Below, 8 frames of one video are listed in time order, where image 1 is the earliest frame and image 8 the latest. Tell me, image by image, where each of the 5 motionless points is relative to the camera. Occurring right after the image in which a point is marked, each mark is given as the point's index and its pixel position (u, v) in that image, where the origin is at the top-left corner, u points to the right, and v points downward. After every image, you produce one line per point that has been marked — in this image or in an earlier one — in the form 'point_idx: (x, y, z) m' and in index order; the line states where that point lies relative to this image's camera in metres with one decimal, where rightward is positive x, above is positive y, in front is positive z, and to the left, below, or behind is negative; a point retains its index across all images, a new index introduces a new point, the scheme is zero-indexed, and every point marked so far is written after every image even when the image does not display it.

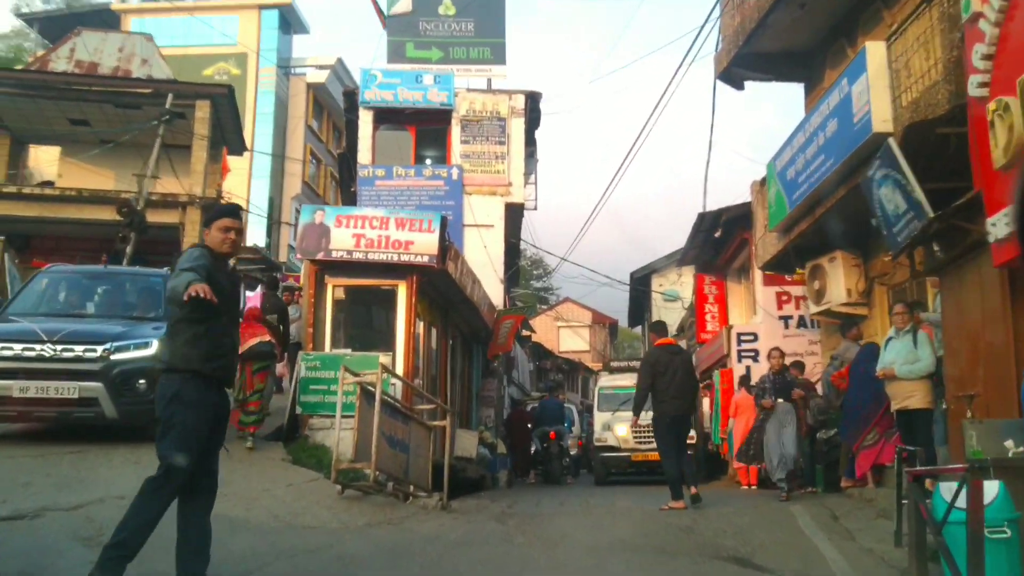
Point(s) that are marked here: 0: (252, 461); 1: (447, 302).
0: (-2.6, -1.7, +9.3) m
1: (-1.0, -0.2, +13.8) m
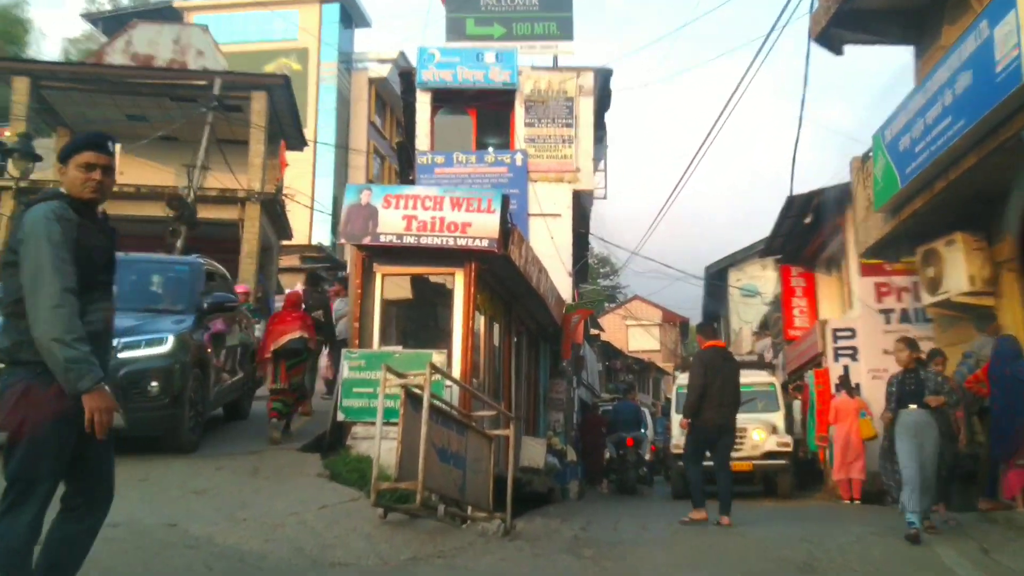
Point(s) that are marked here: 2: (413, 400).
0: (-2.0, -1.6, +8.0) m
1: (-0.1, -0.1, +12.4) m
2: (-0.8, -0.9, +7.3) m
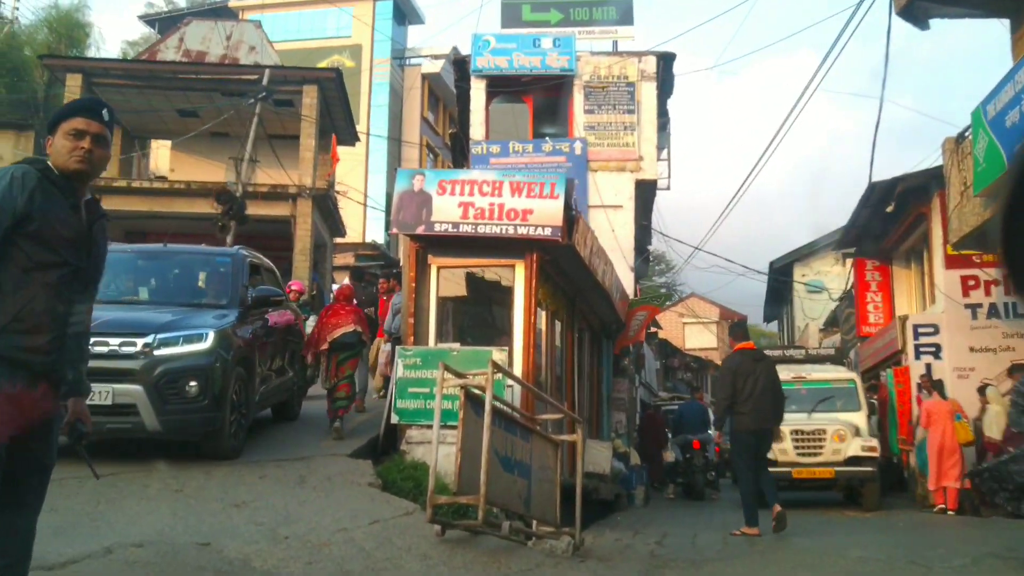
0: (-1.5, -1.6, +7.3) m
1: (+0.7, 0.0, +11.5) m
2: (-0.3, -0.8, +6.5) m
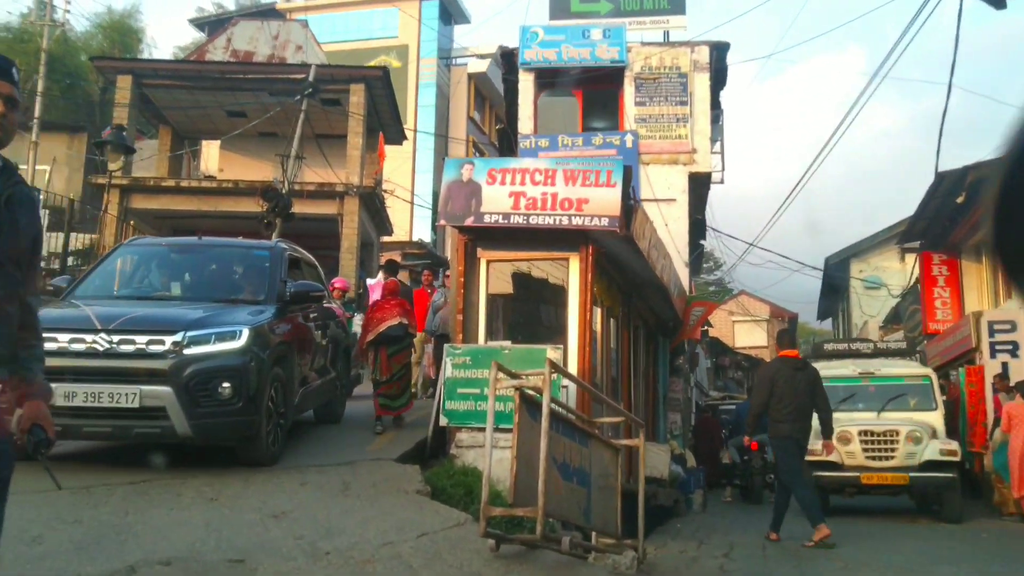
0: (-1.0, -1.5, +6.8) m
1: (+1.4, +0.1, +10.9) m
2: (+0.1, -0.8, +6.0) m
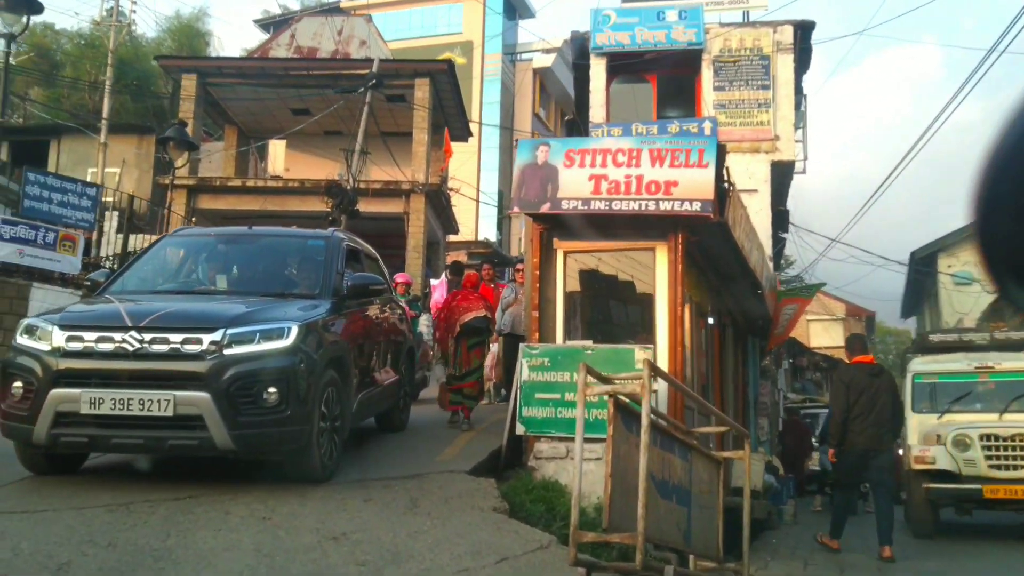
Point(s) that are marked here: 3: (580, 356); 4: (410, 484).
0: (-0.4, -1.5, +6.0) m
1: (+2.2, +0.2, +10.0) m
2: (+0.6, -0.7, +5.2) m
3: (+0.5, -0.5, +7.4) m
4: (-0.7, -1.4, +6.6) m
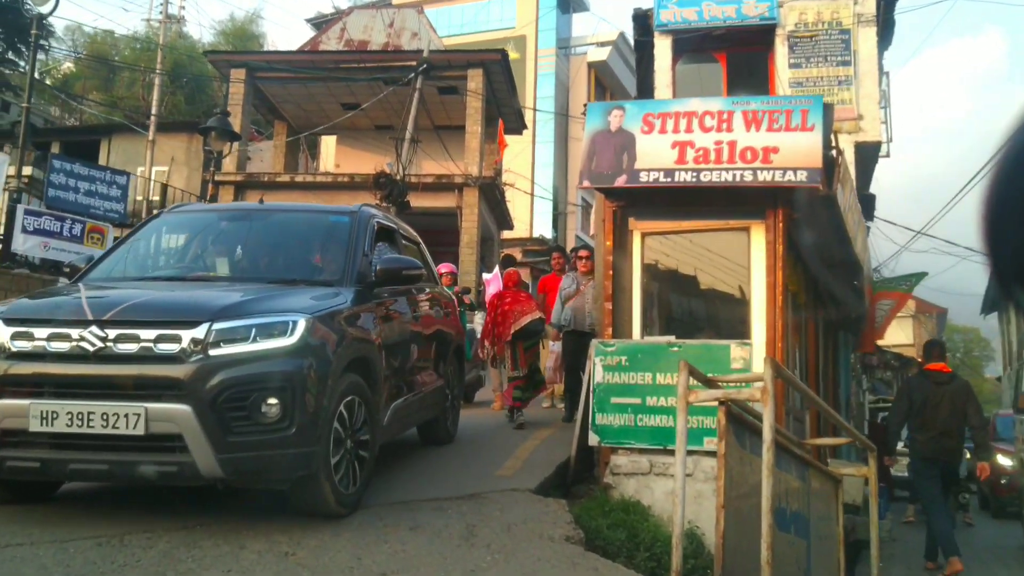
0: (0.0, -1.4, +5.0) m
1: (+2.8, +0.3, +8.8) m
2: (+1.0, -0.6, +4.0) m
3: (+1.0, -0.4, +6.3) m
4: (-0.3, -1.3, +5.5) m
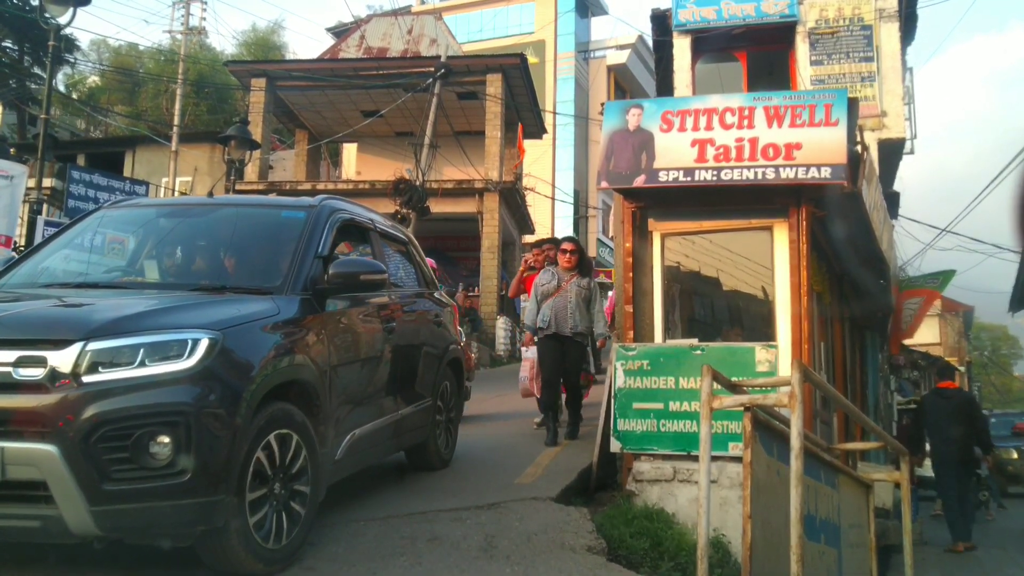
0: (+0.1, -1.4, +4.8) m
1: (+3.0, +0.3, +8.6) m
2: (+1.0, -0.6, +3.9) m
3: (+1.2, -0.5, +6.1) m
4: (-0.2, -1.3, +5.4) m
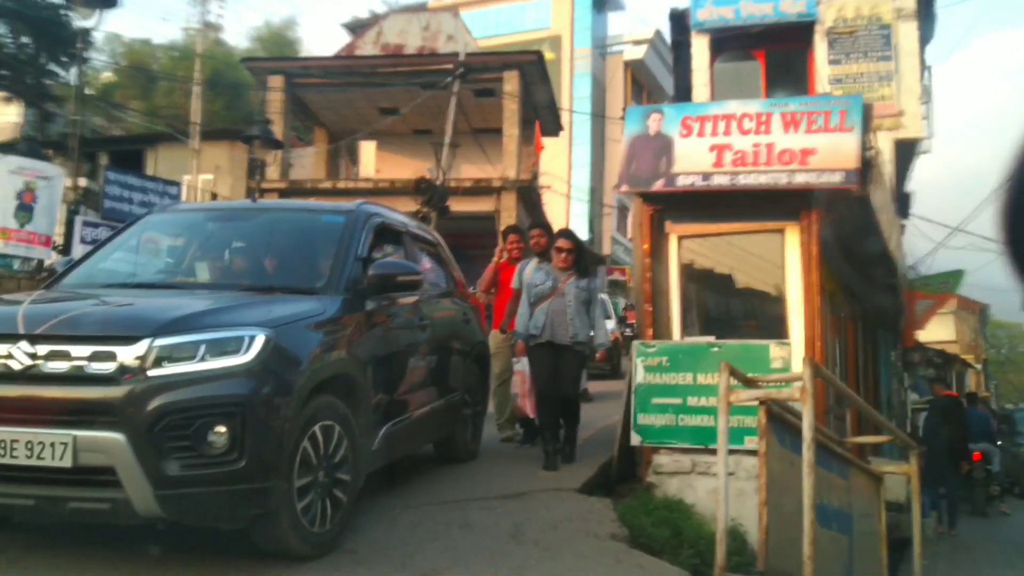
0: (+0.2, -1.4, +5.1) m
1: (+3.2, +0.3, +8.8) m
2: (+1.2, -0.6, +4.1) m
3: (+1.3, -0.5, +6.4) m
4: (0.0, -1.3, +5.6) m
